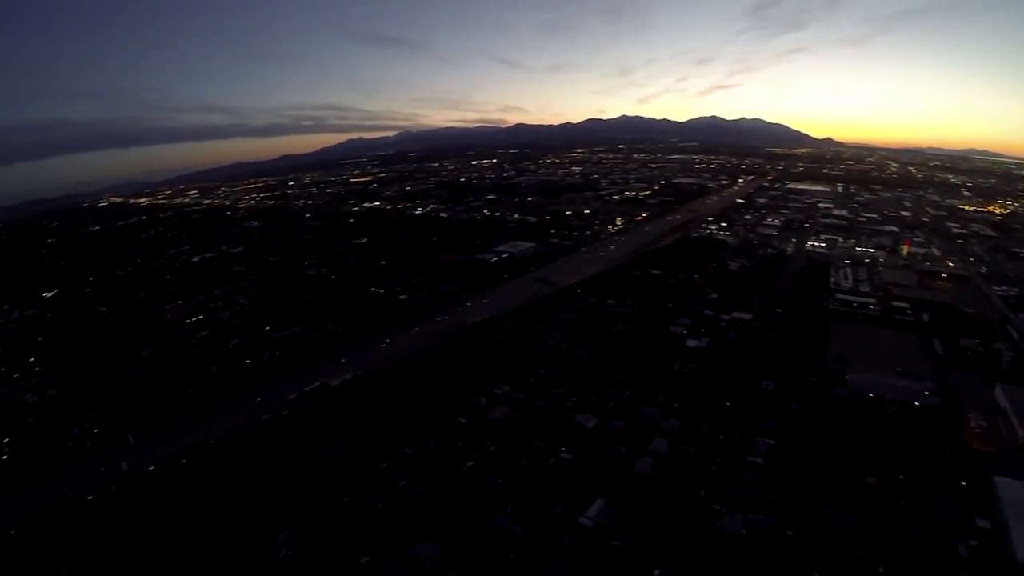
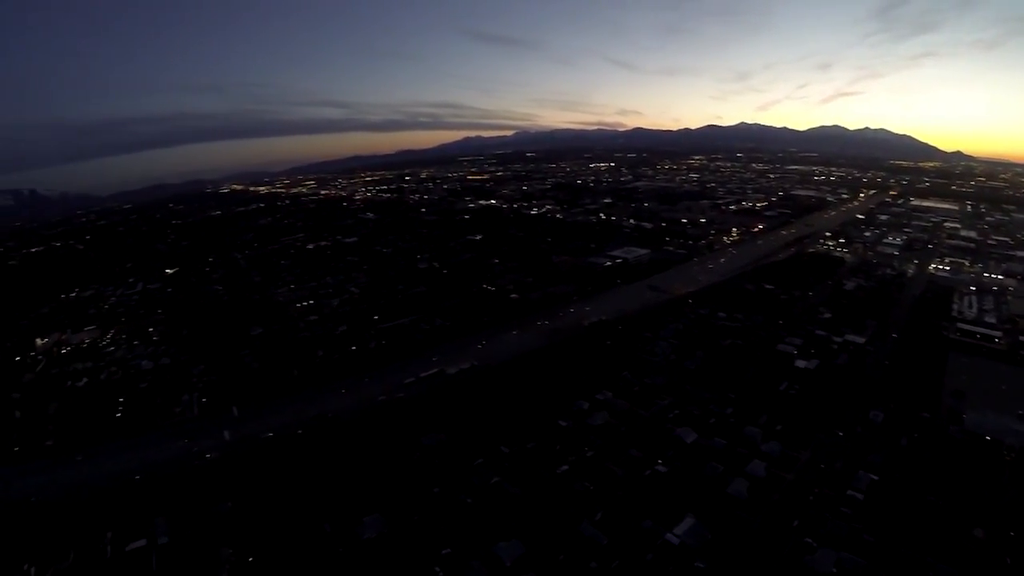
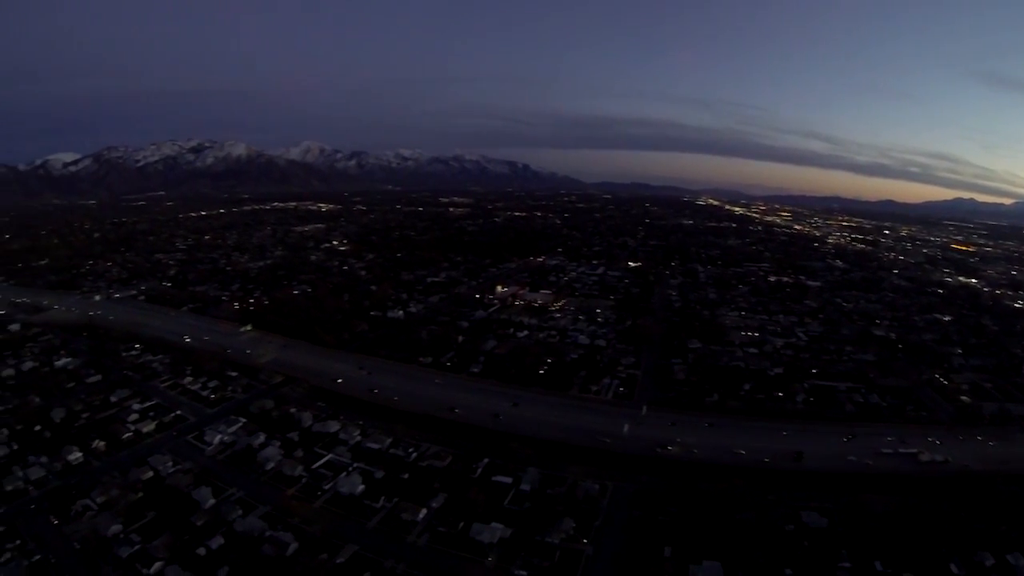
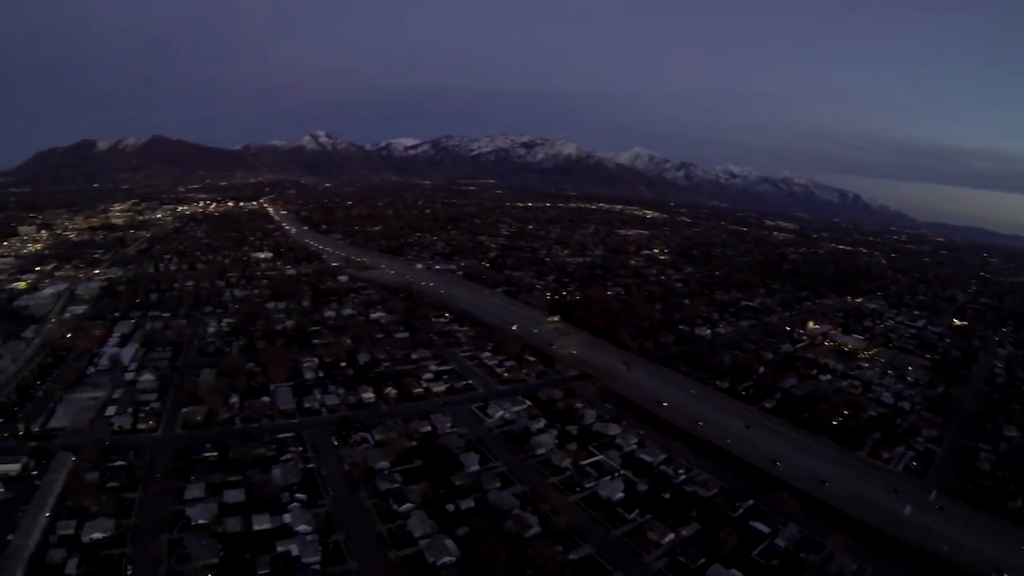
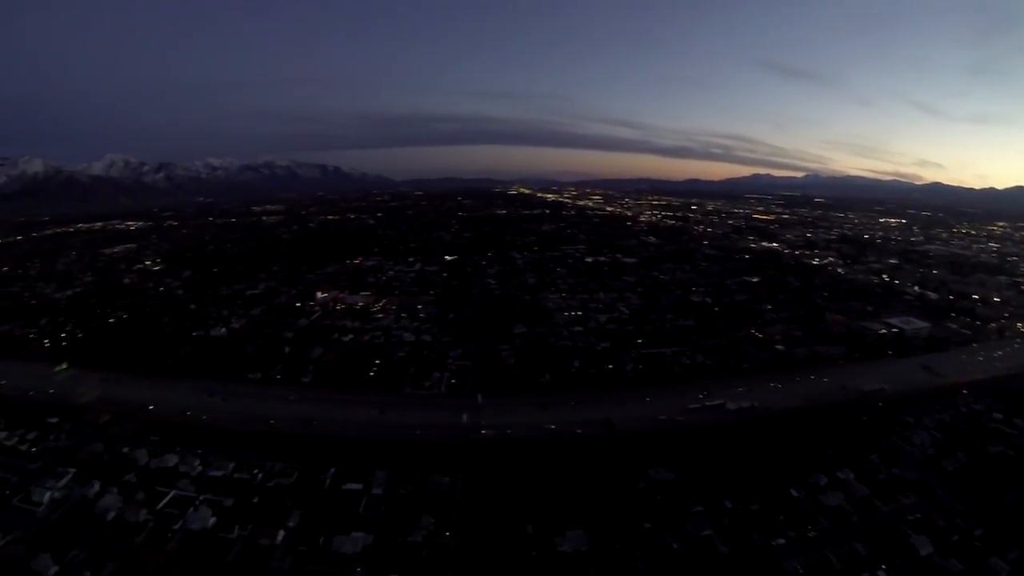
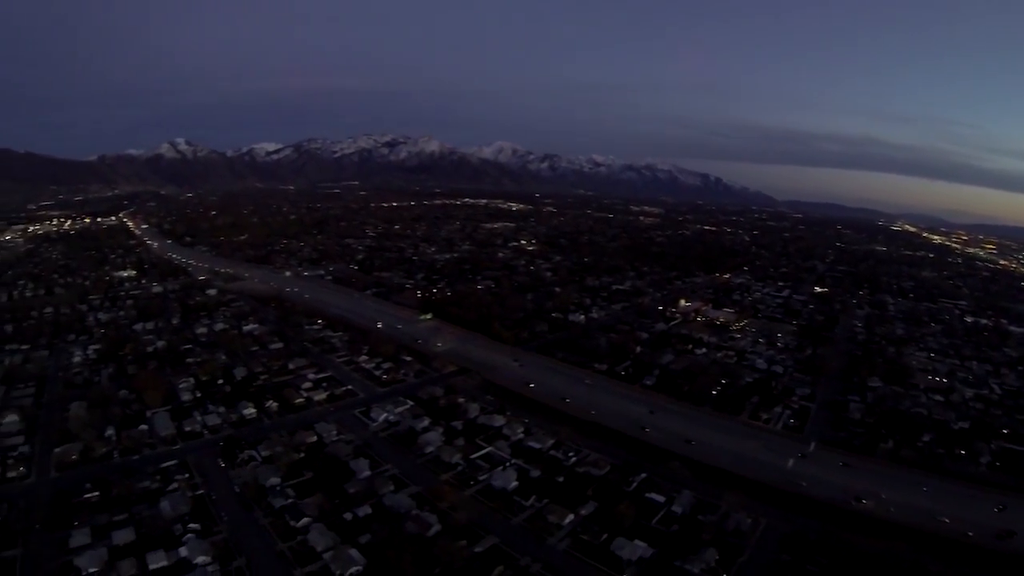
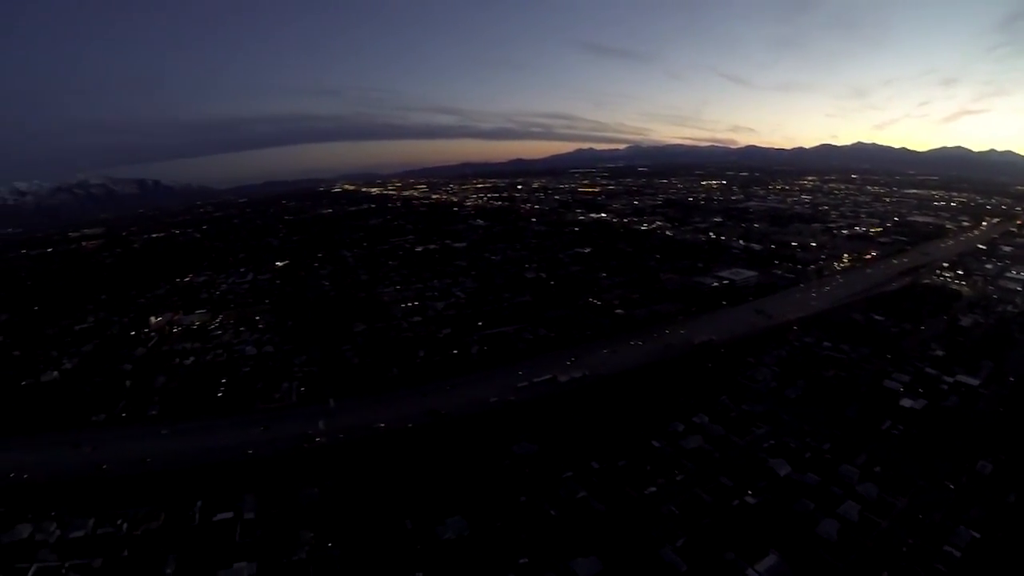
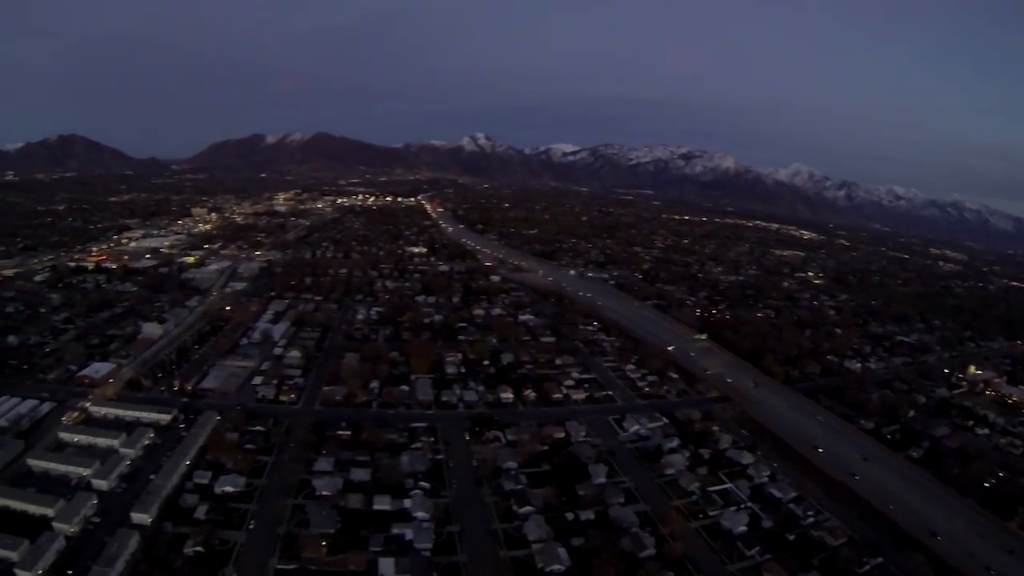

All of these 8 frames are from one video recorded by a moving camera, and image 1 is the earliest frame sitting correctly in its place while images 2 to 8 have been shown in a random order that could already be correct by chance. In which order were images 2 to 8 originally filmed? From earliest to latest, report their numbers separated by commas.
2, 7, 5, 3, 6, 4, 8
